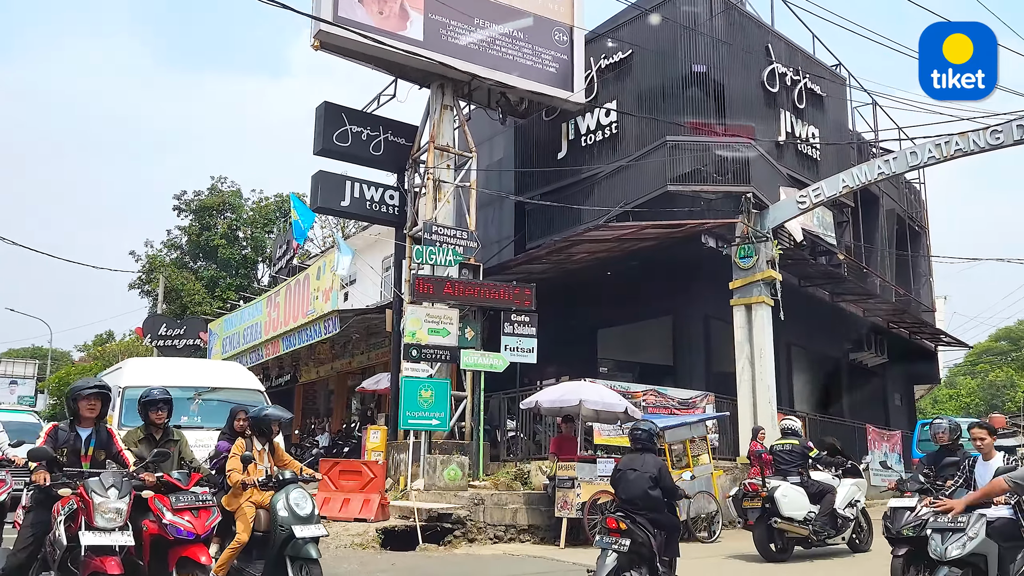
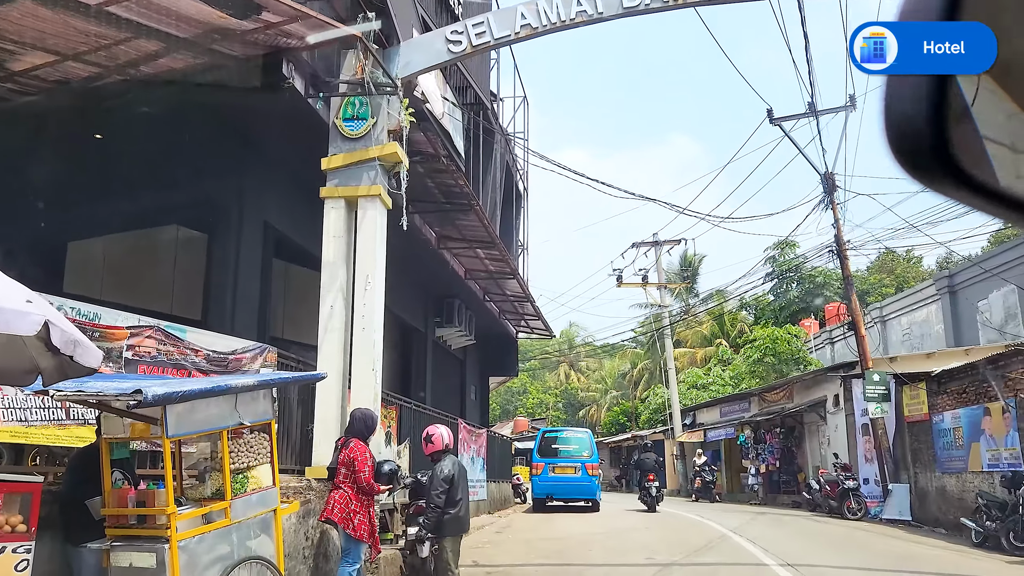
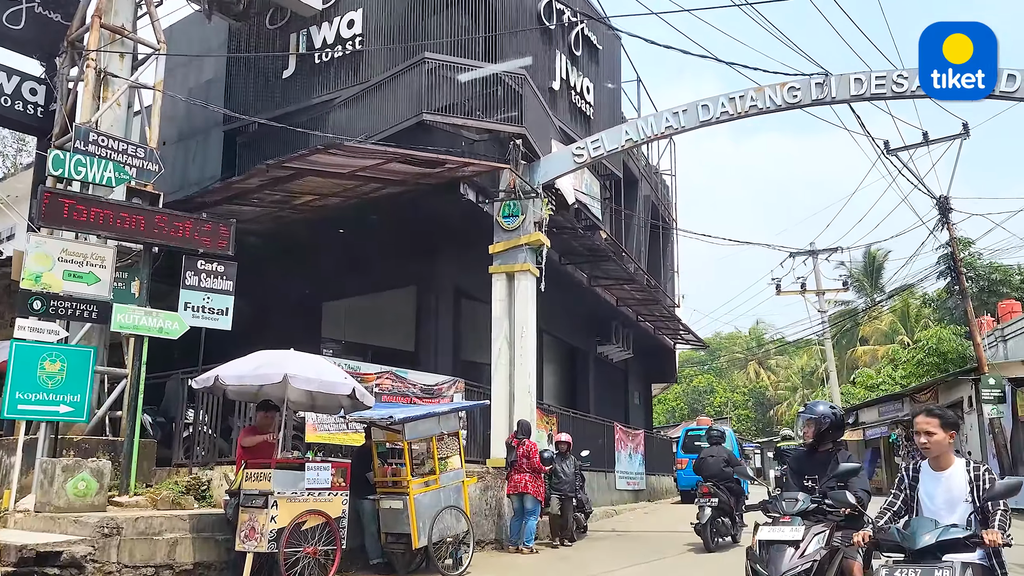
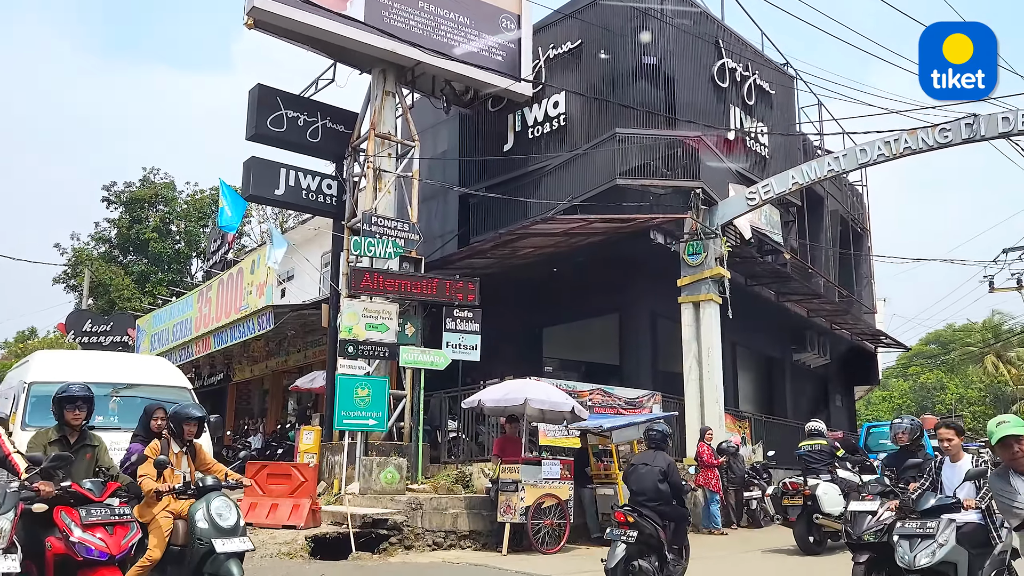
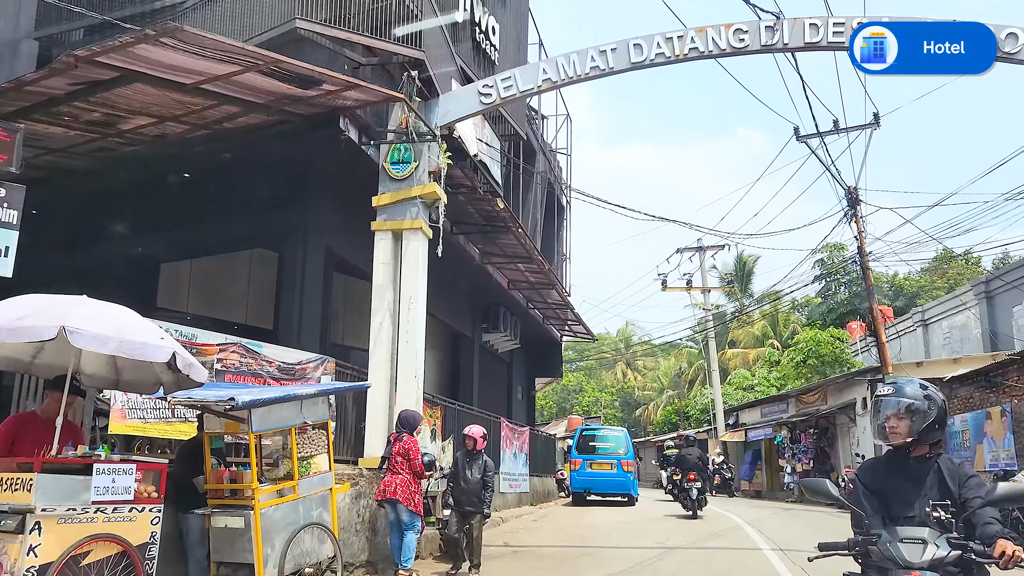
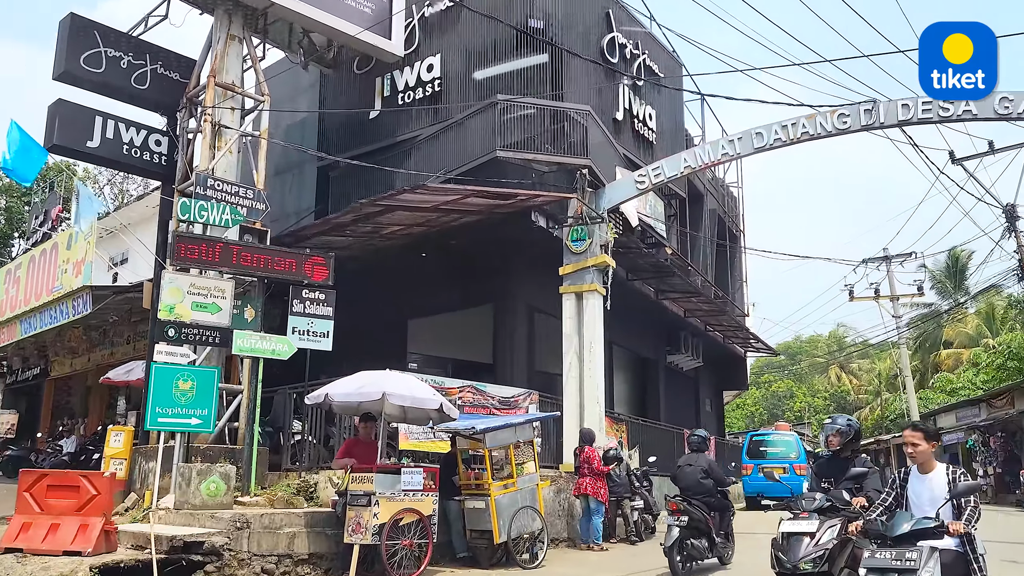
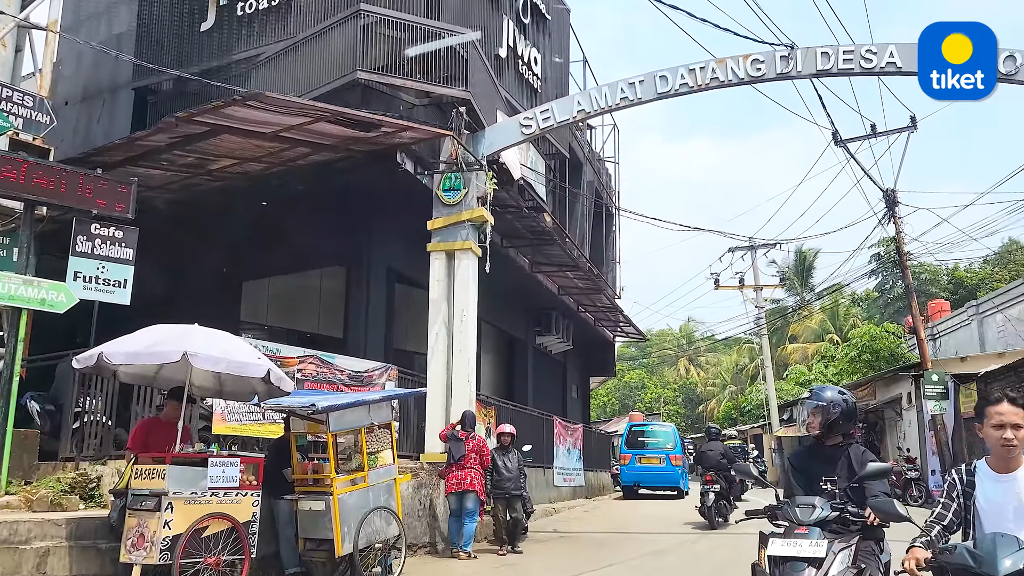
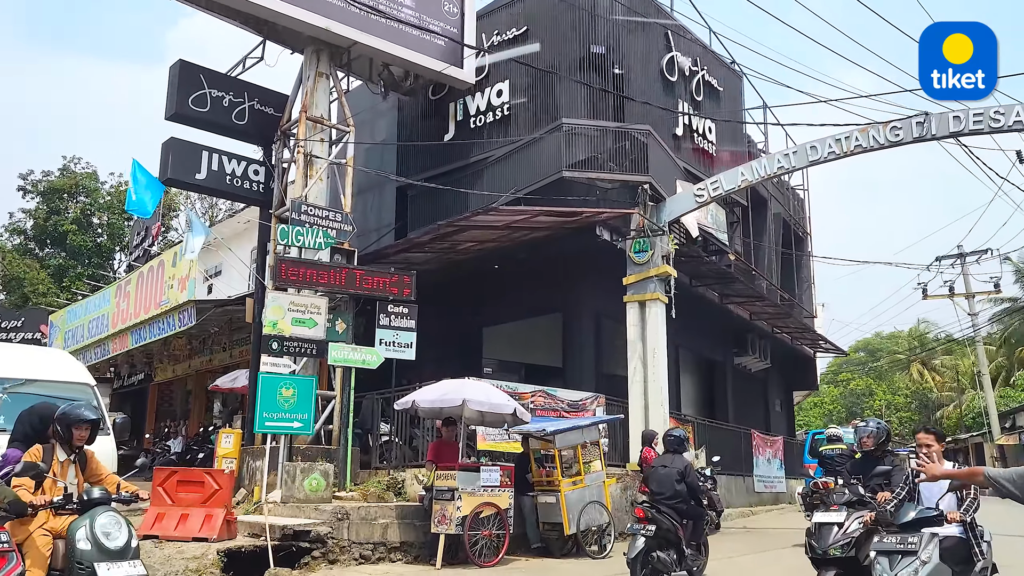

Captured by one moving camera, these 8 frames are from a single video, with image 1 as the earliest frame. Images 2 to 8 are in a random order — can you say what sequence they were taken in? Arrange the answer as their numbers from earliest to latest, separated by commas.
4, 8, 6, 3, 7, 5, 2
